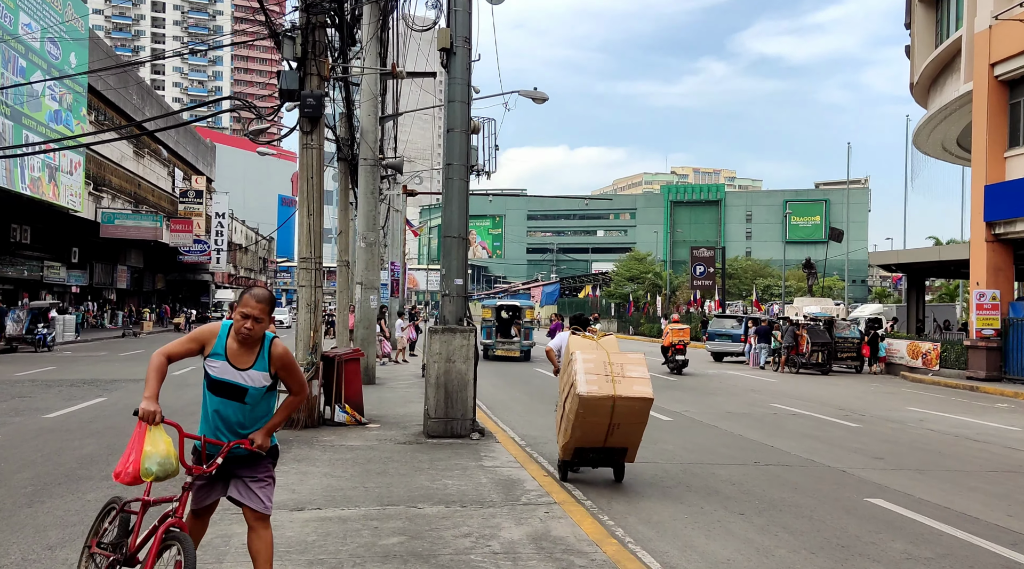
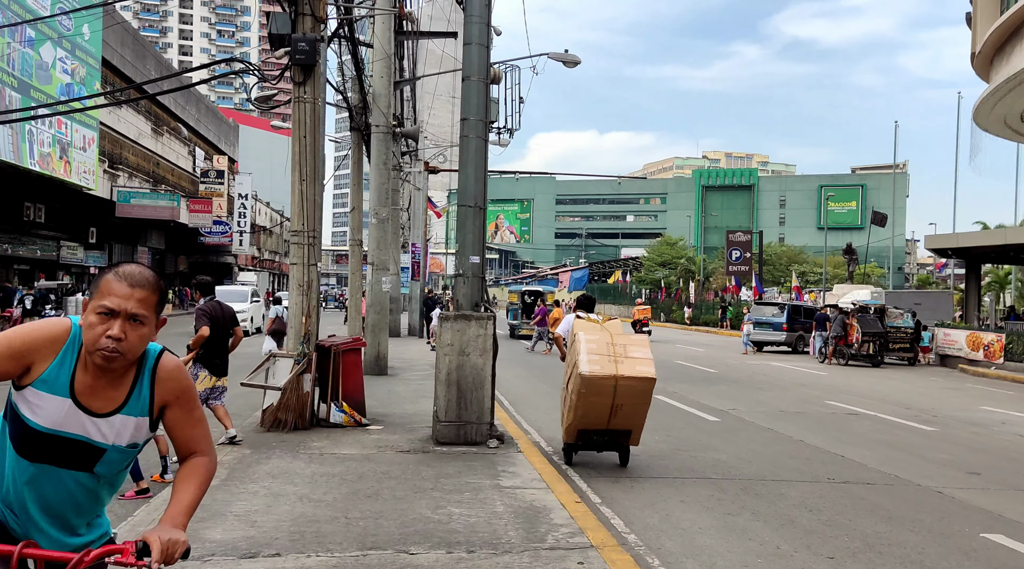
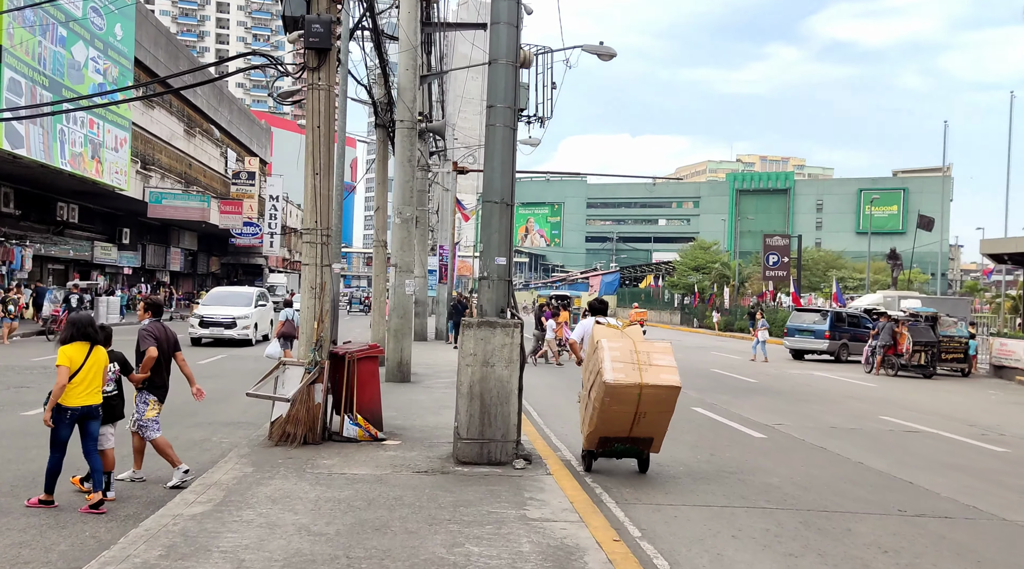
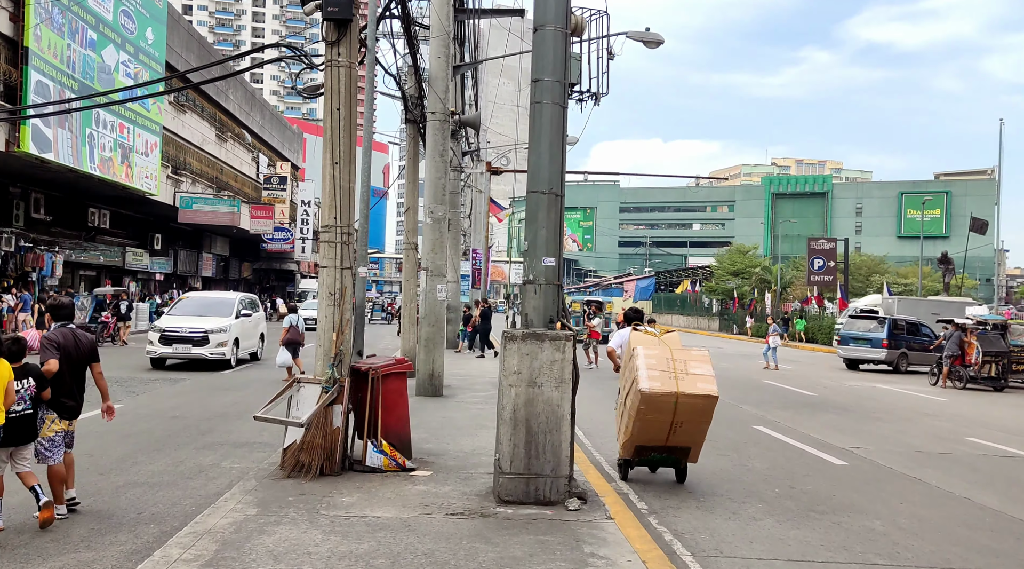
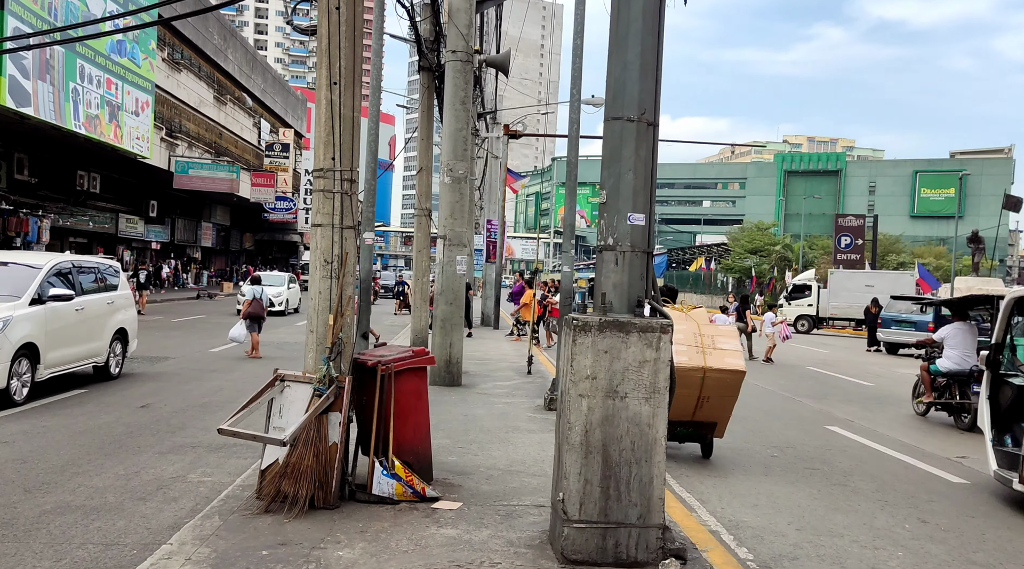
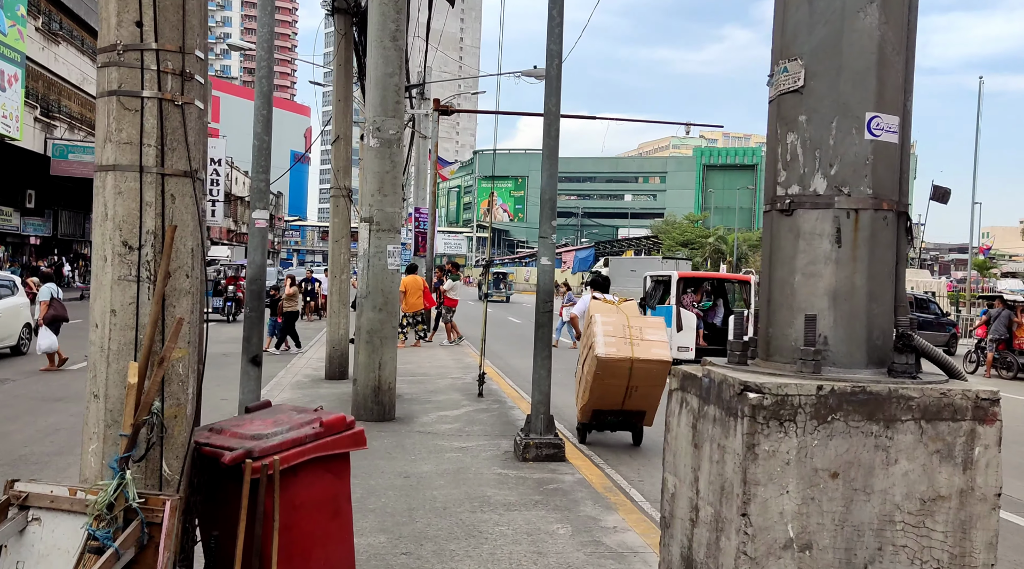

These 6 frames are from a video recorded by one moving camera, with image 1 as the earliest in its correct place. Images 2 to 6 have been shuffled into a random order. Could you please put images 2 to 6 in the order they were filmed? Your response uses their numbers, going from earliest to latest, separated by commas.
2, 3, 4, 5, 6
